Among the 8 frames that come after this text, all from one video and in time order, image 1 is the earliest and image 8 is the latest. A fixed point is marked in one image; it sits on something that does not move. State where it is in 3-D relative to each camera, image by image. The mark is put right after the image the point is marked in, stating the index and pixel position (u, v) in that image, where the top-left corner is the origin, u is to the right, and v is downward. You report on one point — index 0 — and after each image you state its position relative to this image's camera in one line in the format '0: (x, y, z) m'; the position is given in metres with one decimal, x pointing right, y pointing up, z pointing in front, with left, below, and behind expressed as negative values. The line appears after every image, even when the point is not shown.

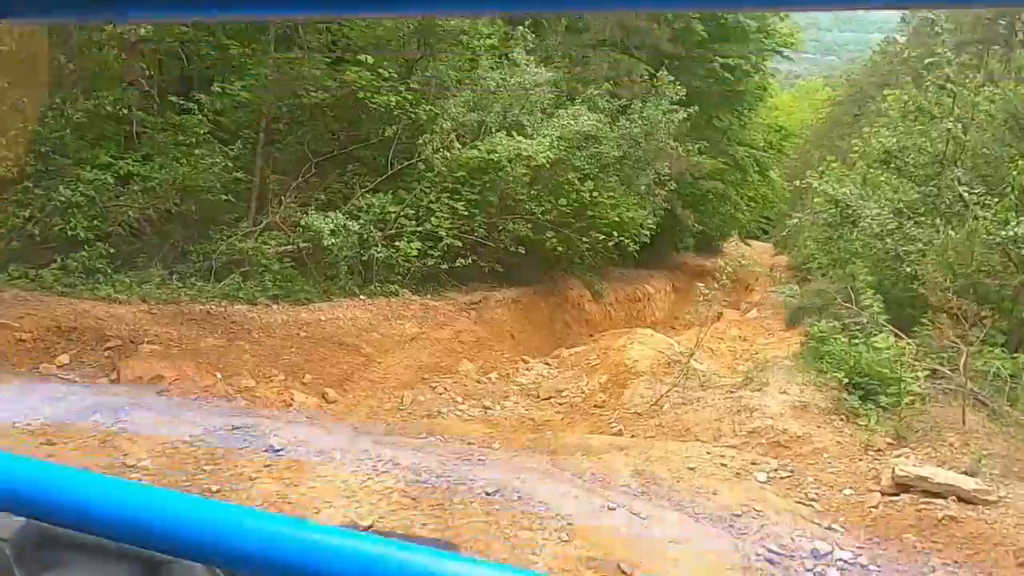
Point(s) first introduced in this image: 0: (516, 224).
0: (+0.1, +0.8, +9.7) m
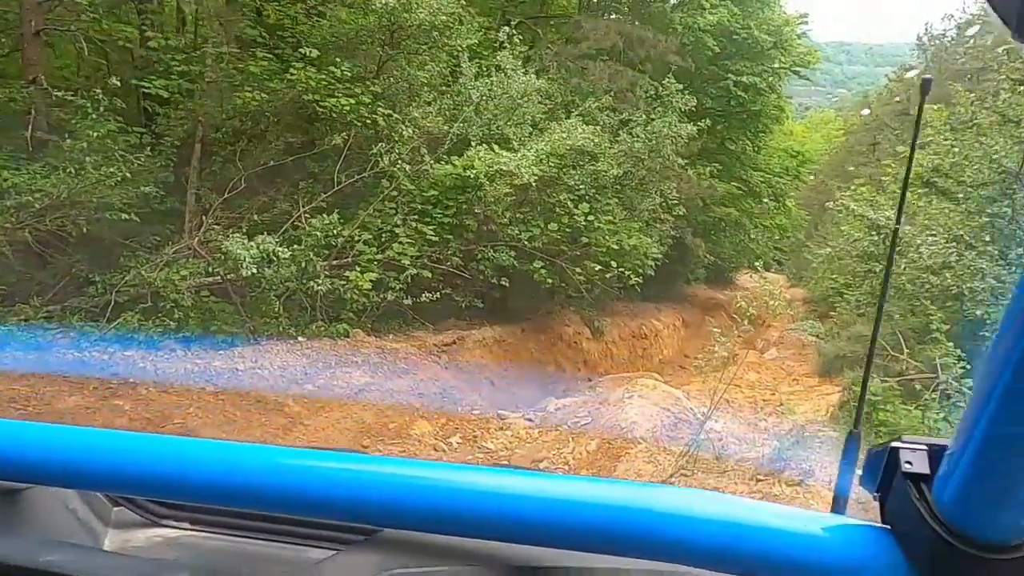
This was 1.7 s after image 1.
0: (-0.2, +0.4, +8.3) m
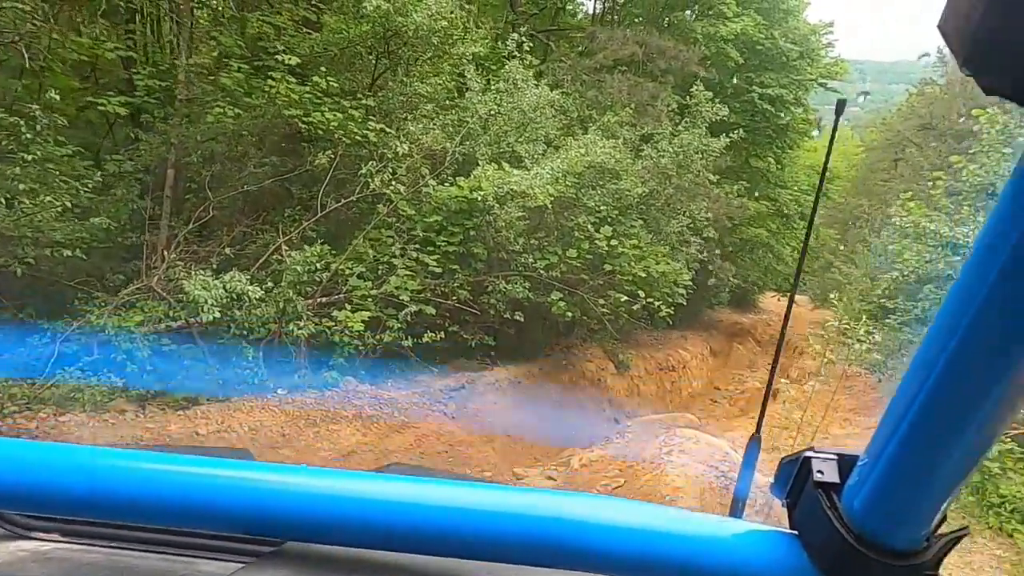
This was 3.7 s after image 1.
0: (0.0, 0.0, +7.3) m
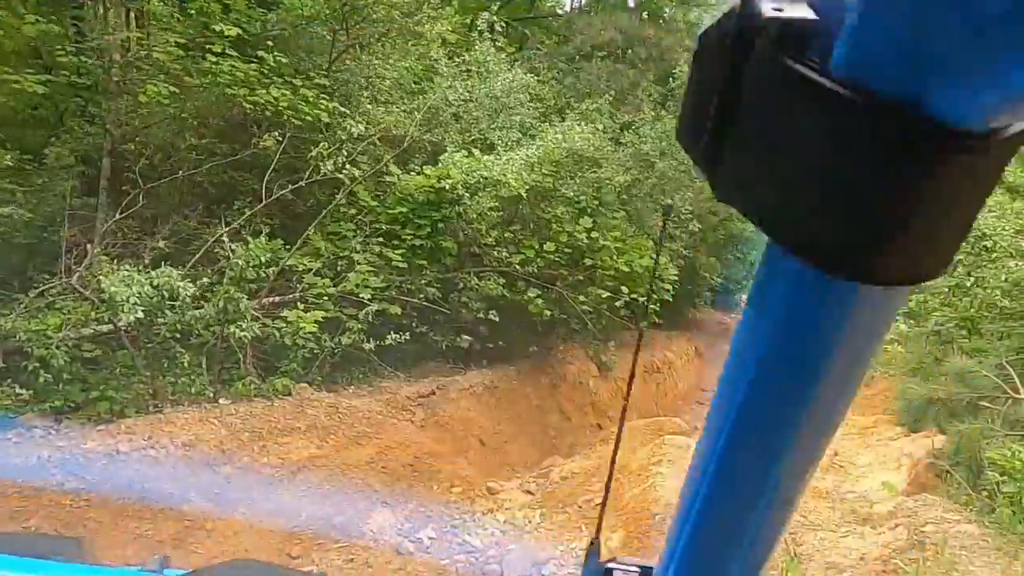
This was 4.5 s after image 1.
0: (-0.3, +0.1, +6.7) m
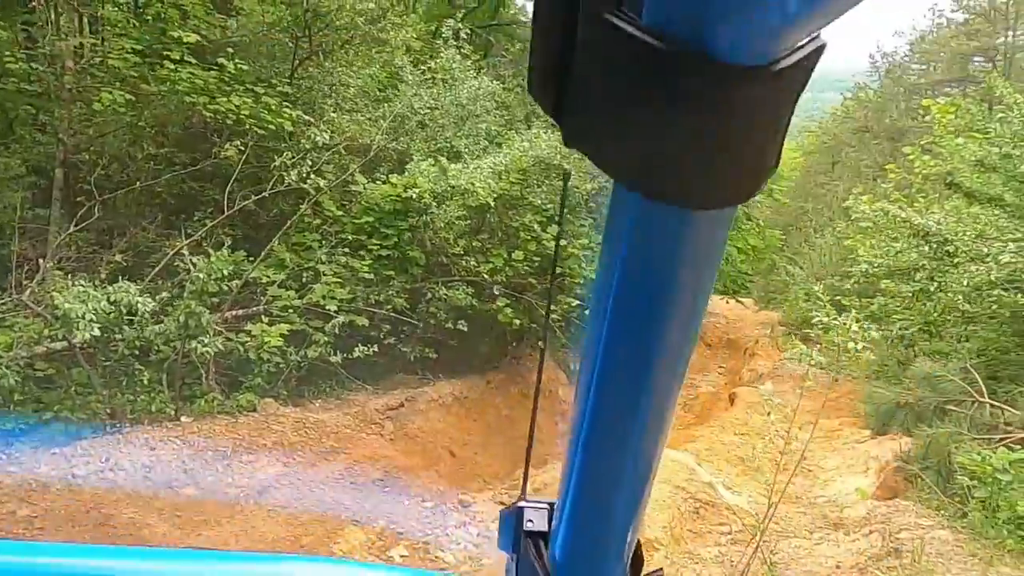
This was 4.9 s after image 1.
0: (-0.5, 0.0, +6.6) m
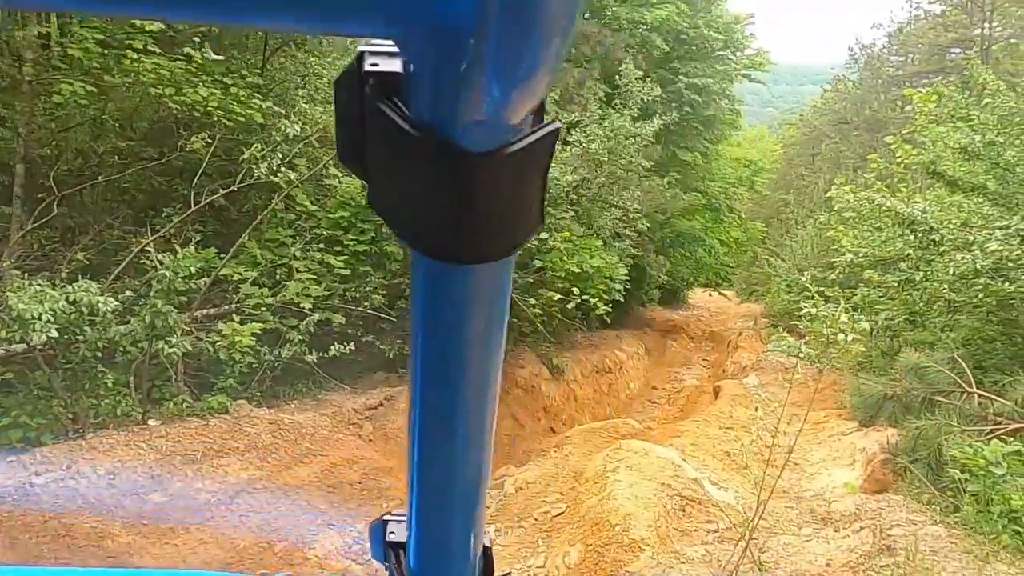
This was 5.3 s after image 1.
0: (-0.7, 0.0, +6.5) m
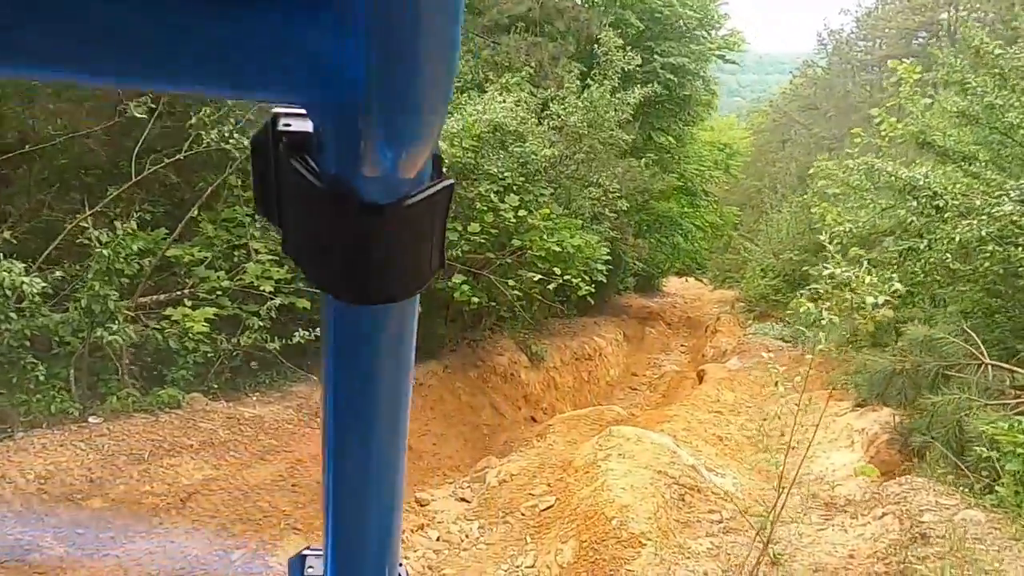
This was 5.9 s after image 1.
0: (-0.9, +0.2, +6.0) m
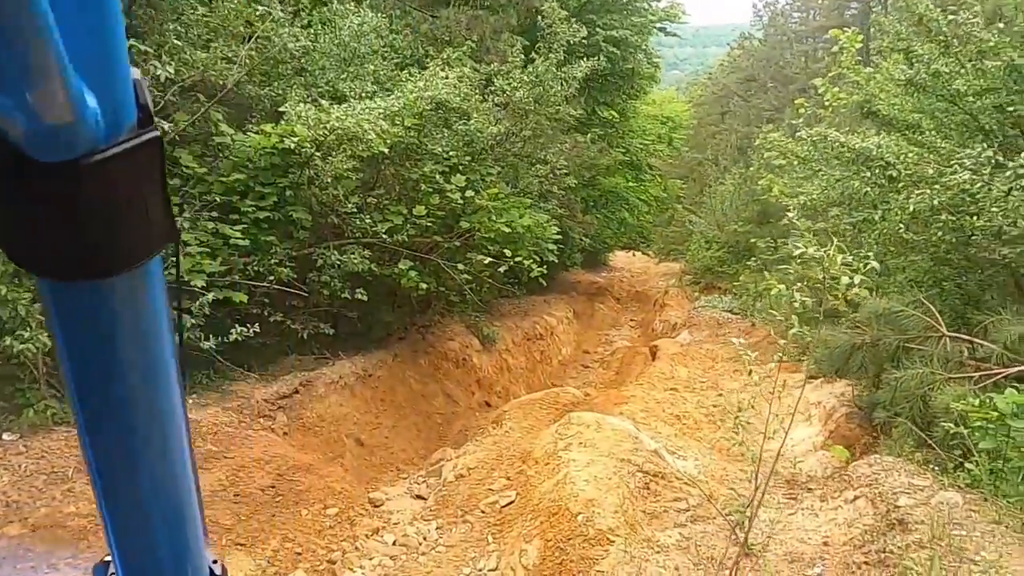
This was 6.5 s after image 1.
0: (-1.3, +0.3, +5.7) m
